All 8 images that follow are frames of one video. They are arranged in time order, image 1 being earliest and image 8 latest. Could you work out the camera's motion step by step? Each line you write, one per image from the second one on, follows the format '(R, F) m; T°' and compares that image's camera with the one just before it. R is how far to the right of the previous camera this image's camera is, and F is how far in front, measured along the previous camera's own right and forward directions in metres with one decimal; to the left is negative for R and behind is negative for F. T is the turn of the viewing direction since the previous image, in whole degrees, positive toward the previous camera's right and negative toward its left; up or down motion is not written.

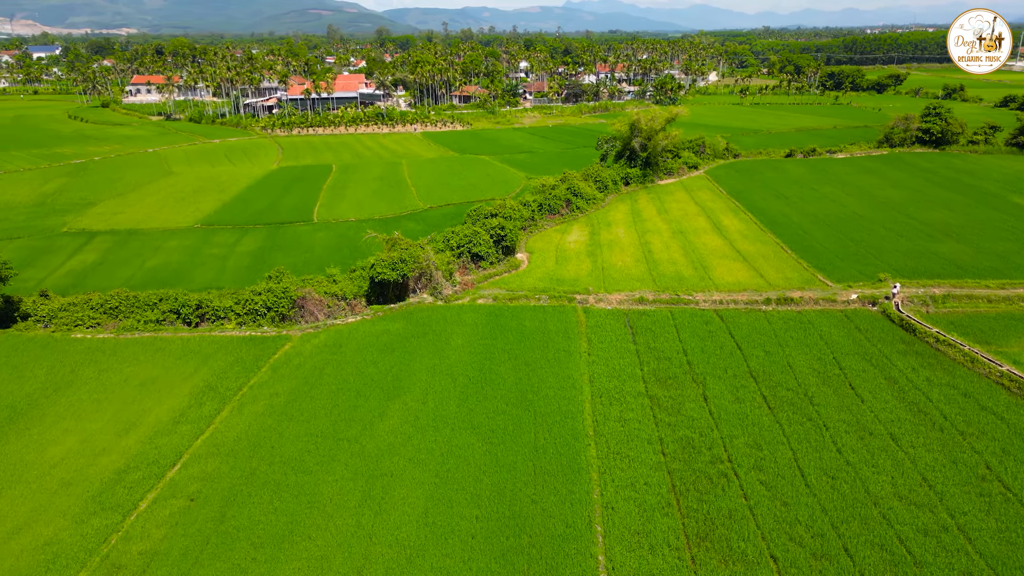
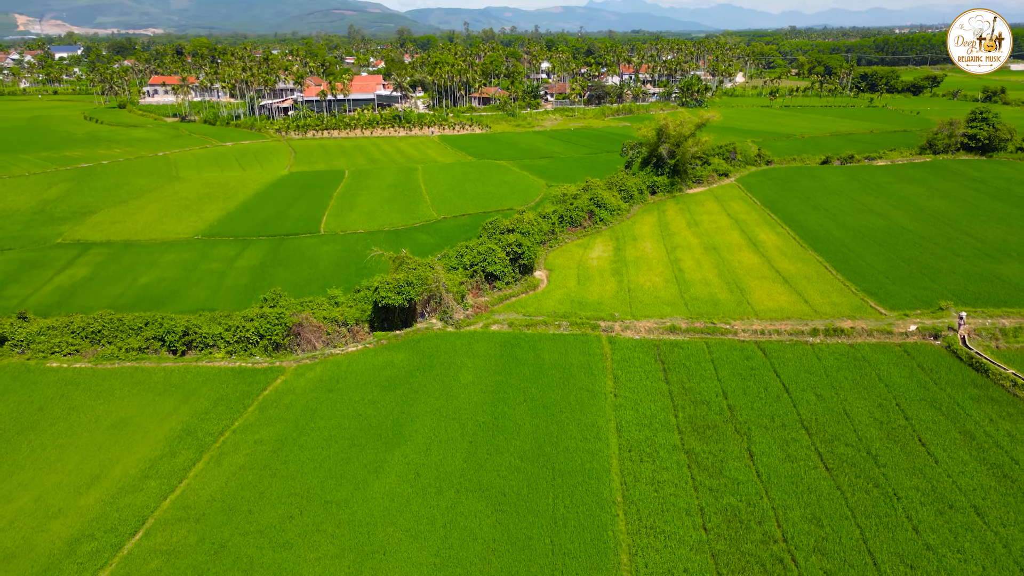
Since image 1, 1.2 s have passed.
(0.0, +3.1) m; -2°
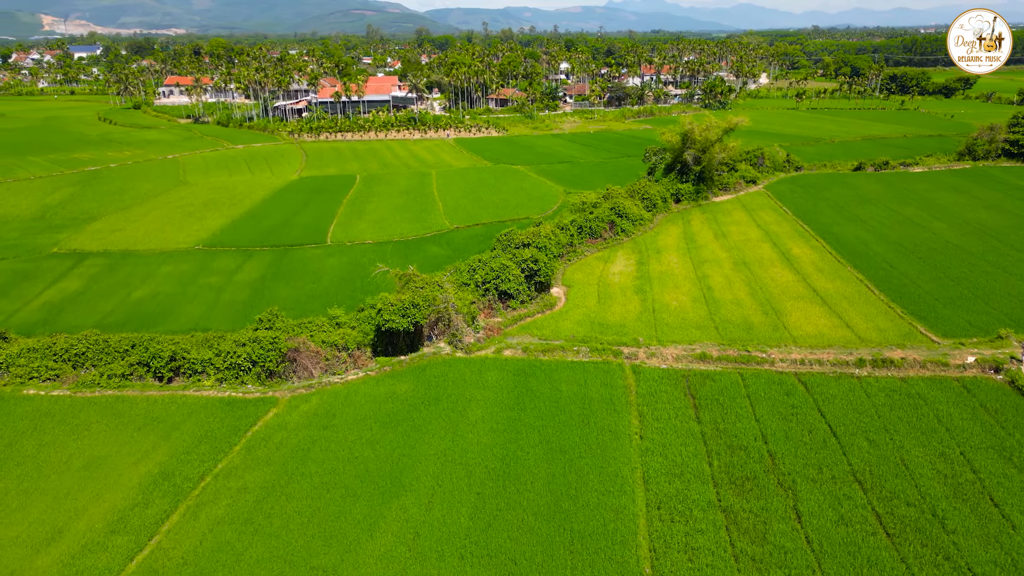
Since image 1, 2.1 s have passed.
(0.0, +2.5) m; -2°
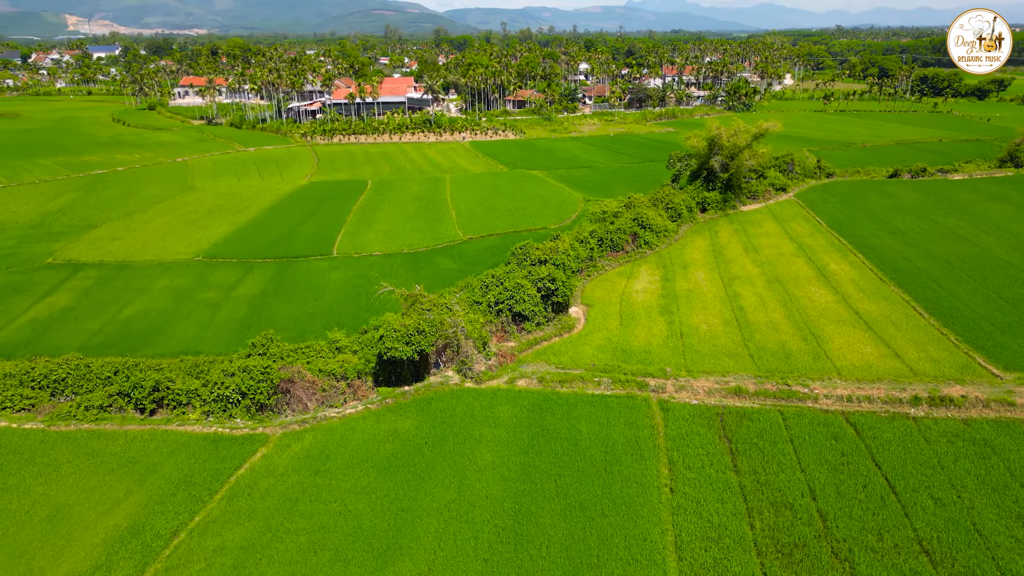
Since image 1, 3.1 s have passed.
(0.0, +2.5) m; -2°
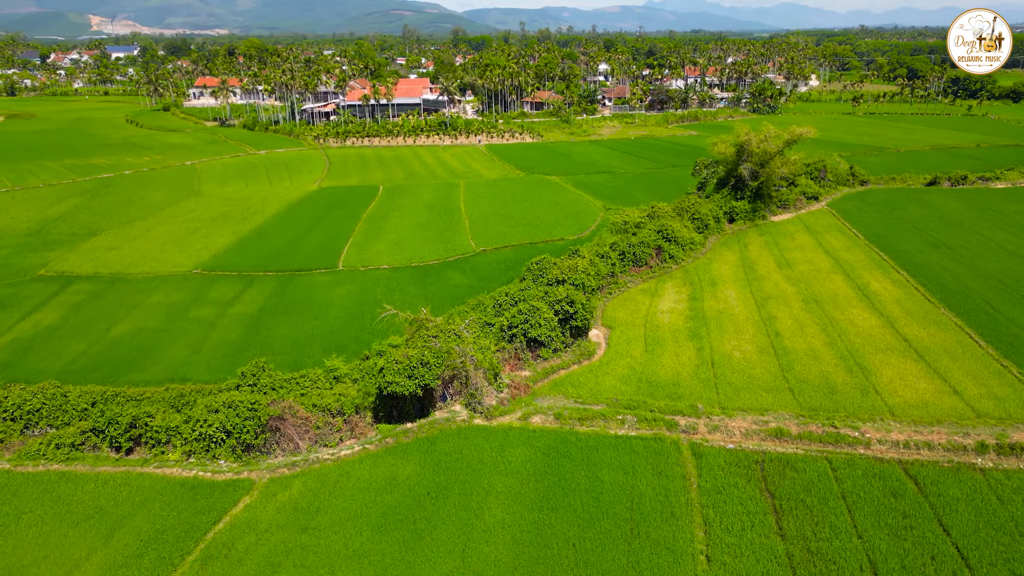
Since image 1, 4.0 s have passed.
(0.0, +2.4) m; -2°
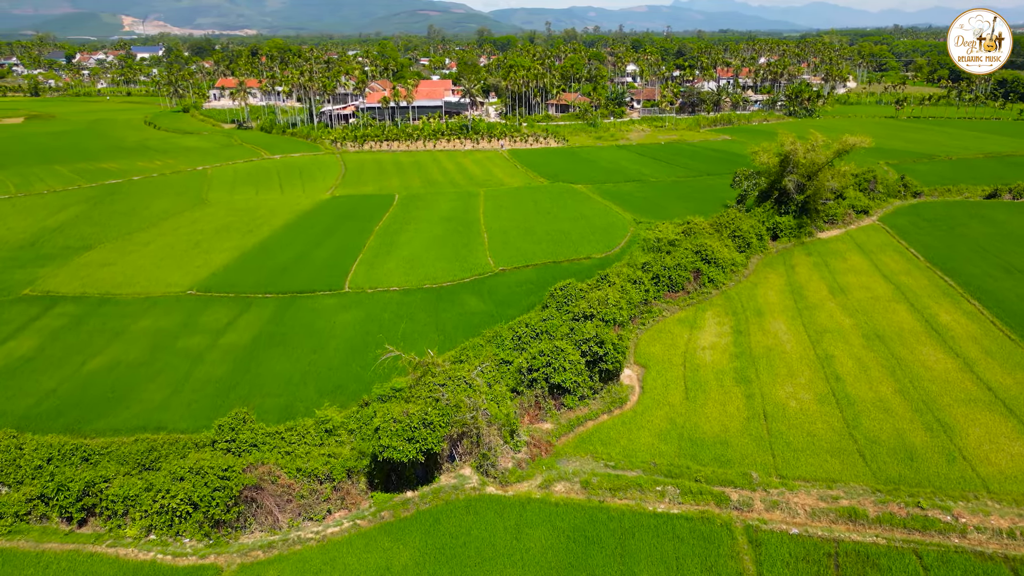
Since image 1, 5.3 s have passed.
(-0.1, +3.5) m; -2°
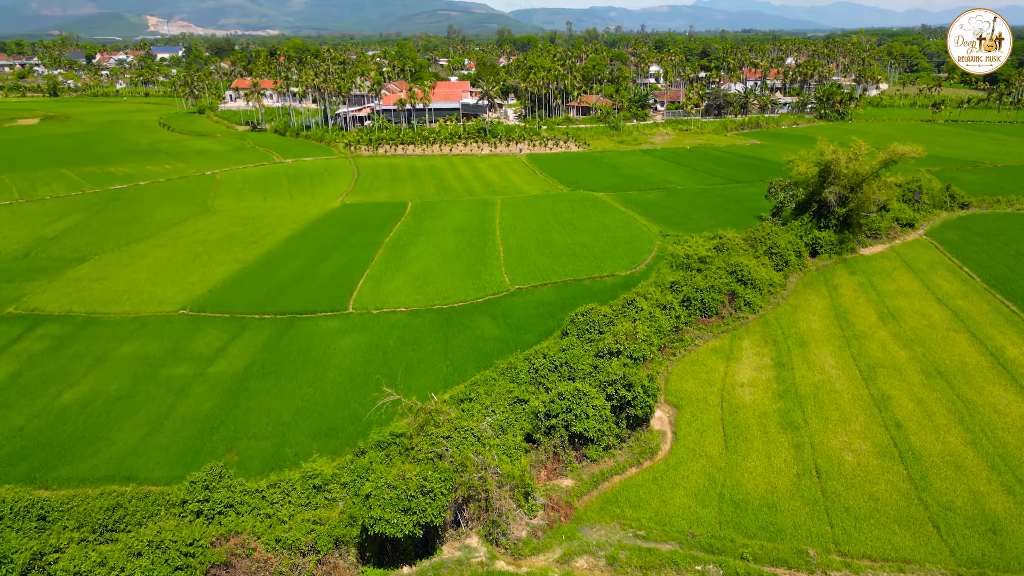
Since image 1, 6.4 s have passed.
(0.0, +2.7) m; -2°
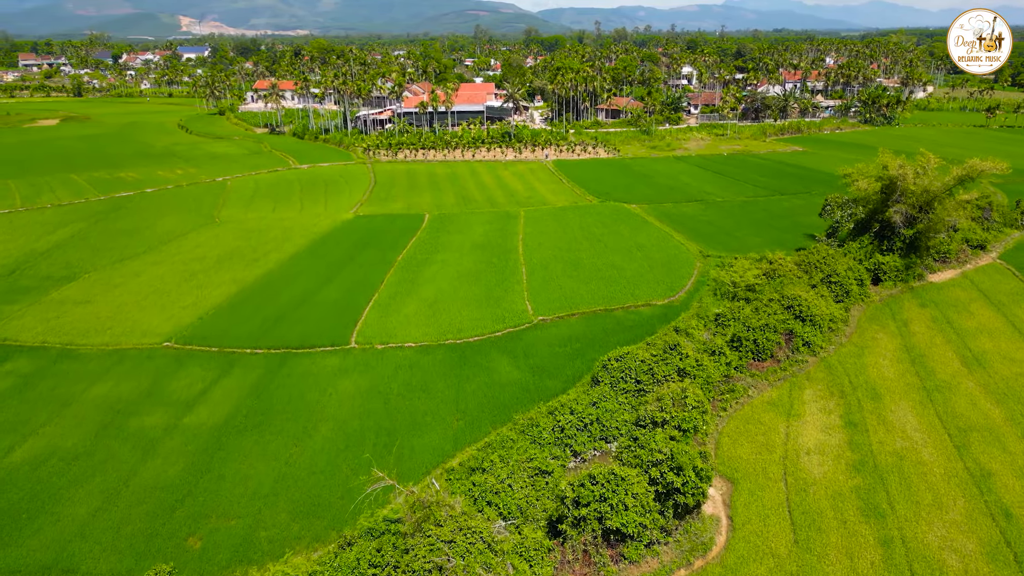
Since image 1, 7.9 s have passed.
(-0.1, +3.7) m; -2°
